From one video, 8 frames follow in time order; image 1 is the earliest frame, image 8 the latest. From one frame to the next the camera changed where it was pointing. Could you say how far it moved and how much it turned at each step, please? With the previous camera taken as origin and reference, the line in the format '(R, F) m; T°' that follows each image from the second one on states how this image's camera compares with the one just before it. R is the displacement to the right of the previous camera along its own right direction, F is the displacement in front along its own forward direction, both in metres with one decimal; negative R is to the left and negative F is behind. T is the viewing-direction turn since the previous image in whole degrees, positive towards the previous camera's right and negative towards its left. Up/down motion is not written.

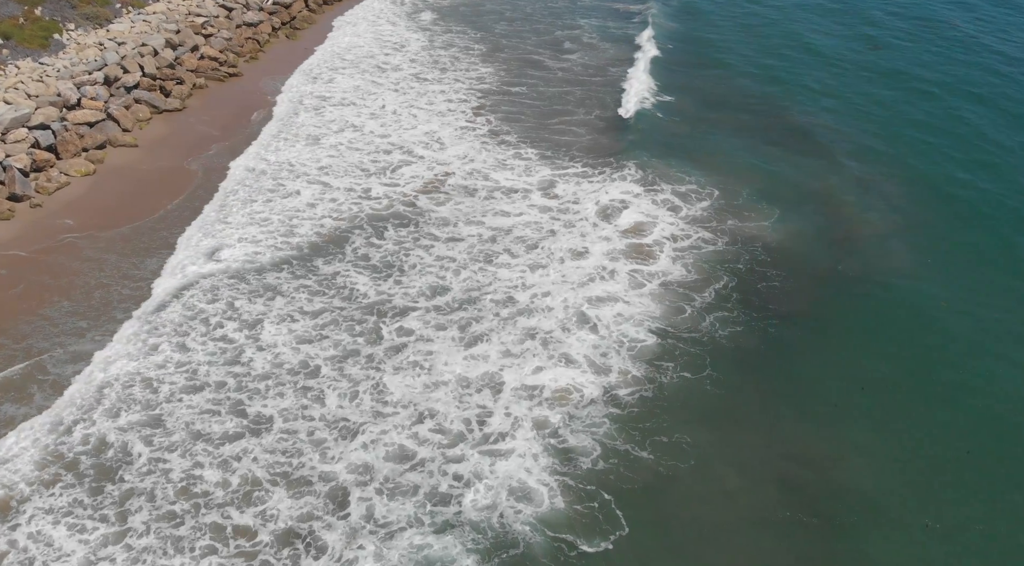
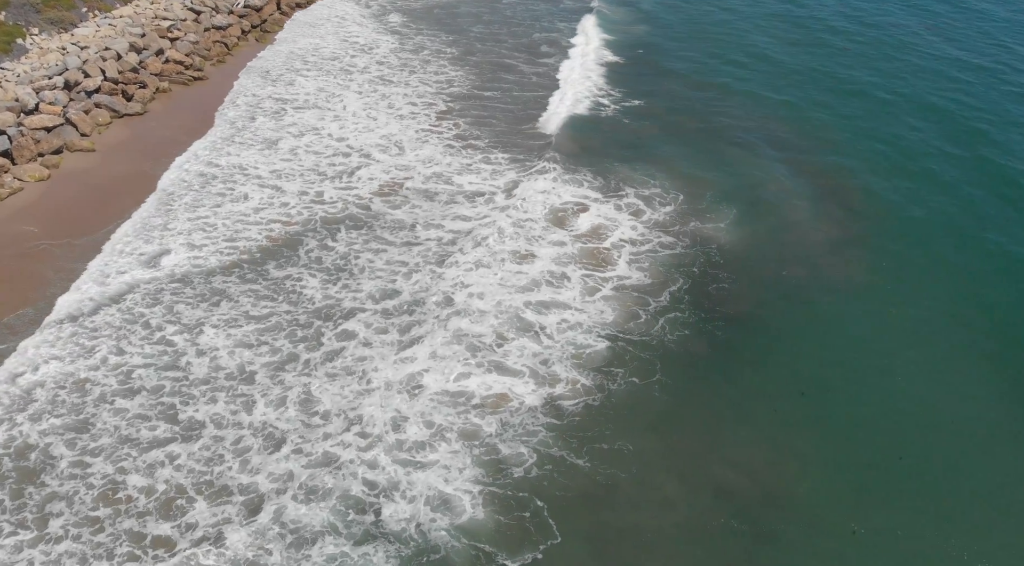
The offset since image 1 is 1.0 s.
(+3.3, +0.4) m; -1°
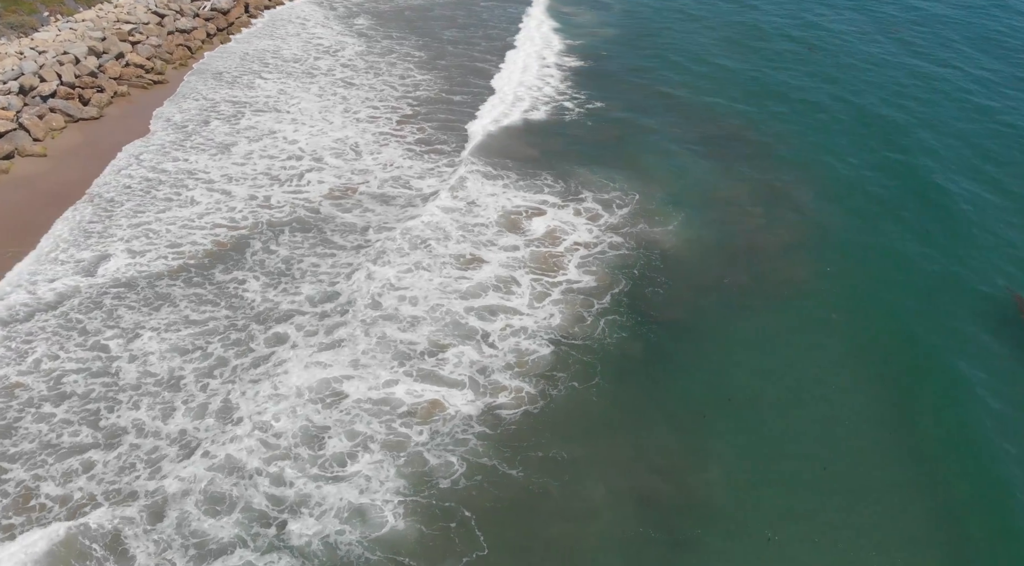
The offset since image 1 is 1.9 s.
(+3.3, +0.5) m; -1°
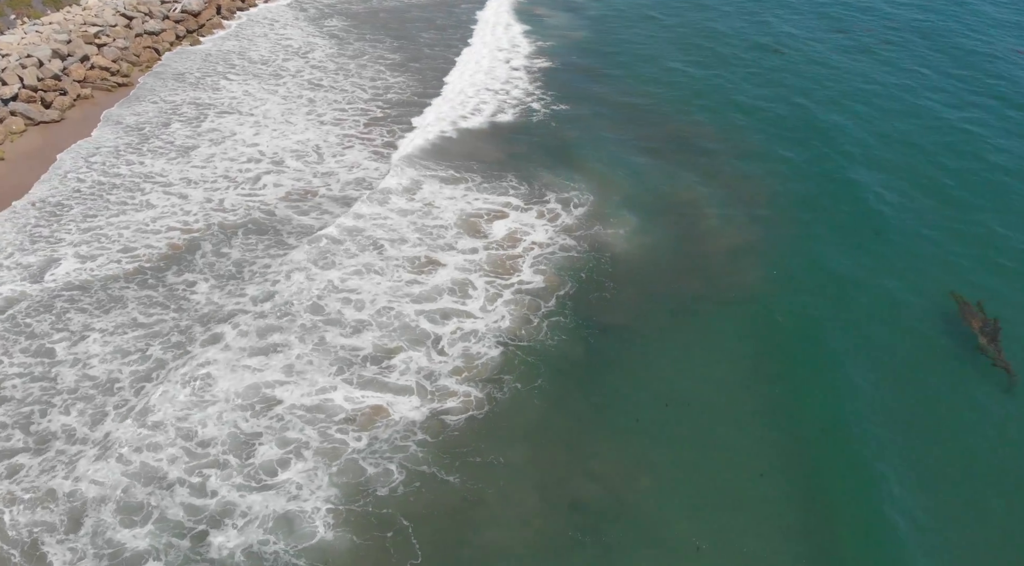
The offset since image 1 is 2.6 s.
(+2.7, +0.4) m; -1°
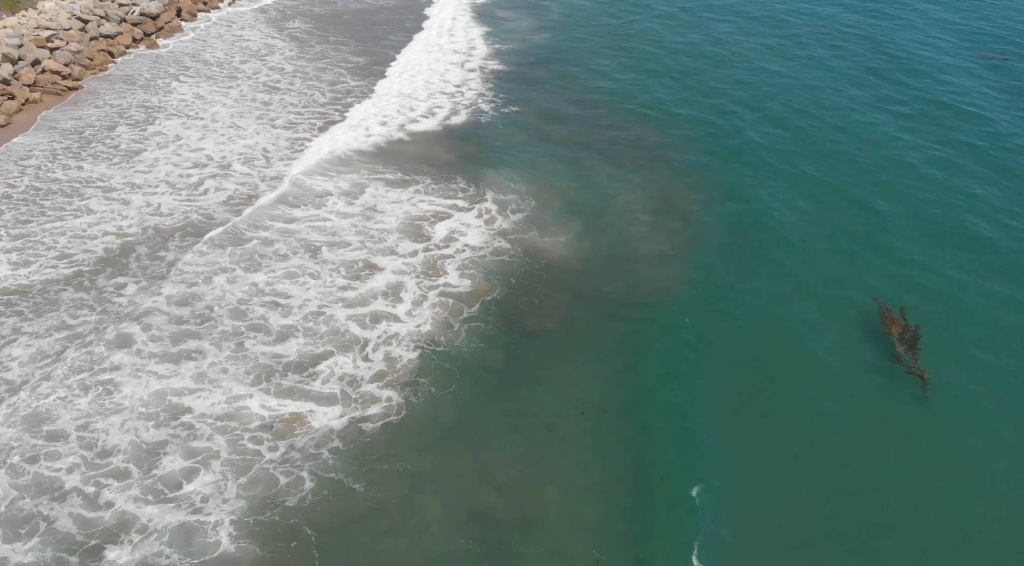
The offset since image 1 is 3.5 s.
(+3.5, +0.7) m; -1°
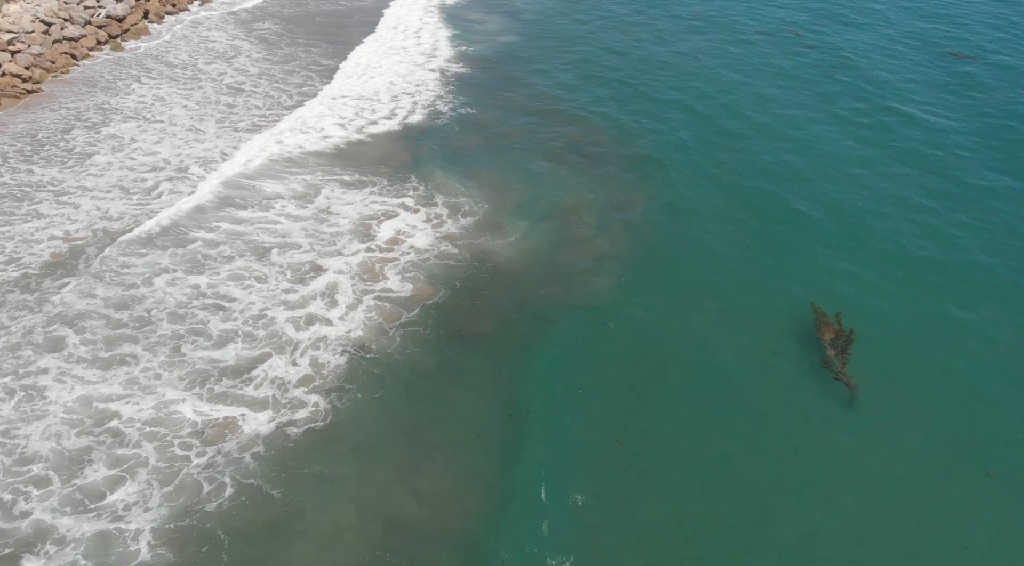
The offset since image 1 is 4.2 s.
(+2.5, +0.5) m; 0°
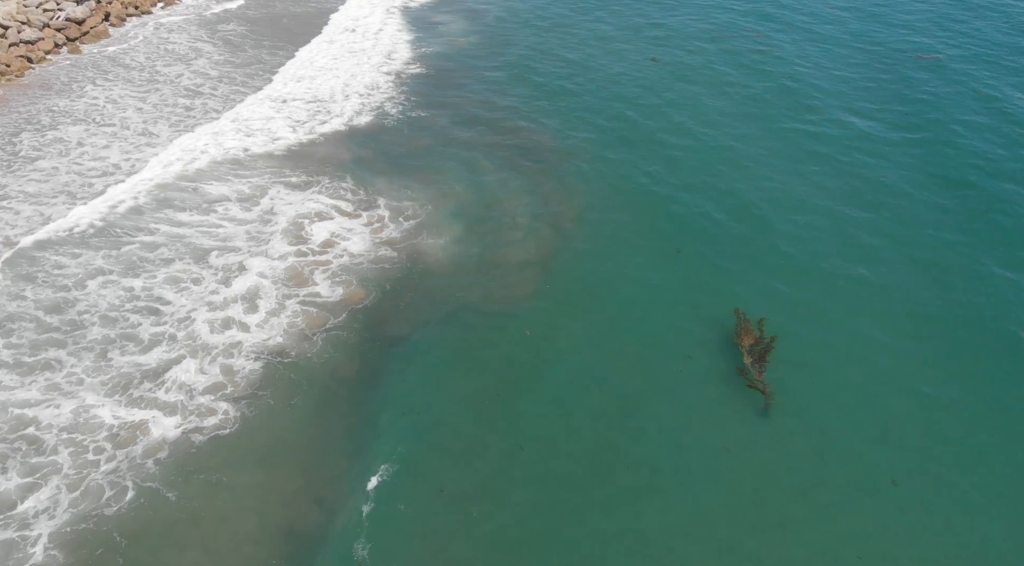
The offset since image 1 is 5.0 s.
(+2.8, +0.5) m; 0°
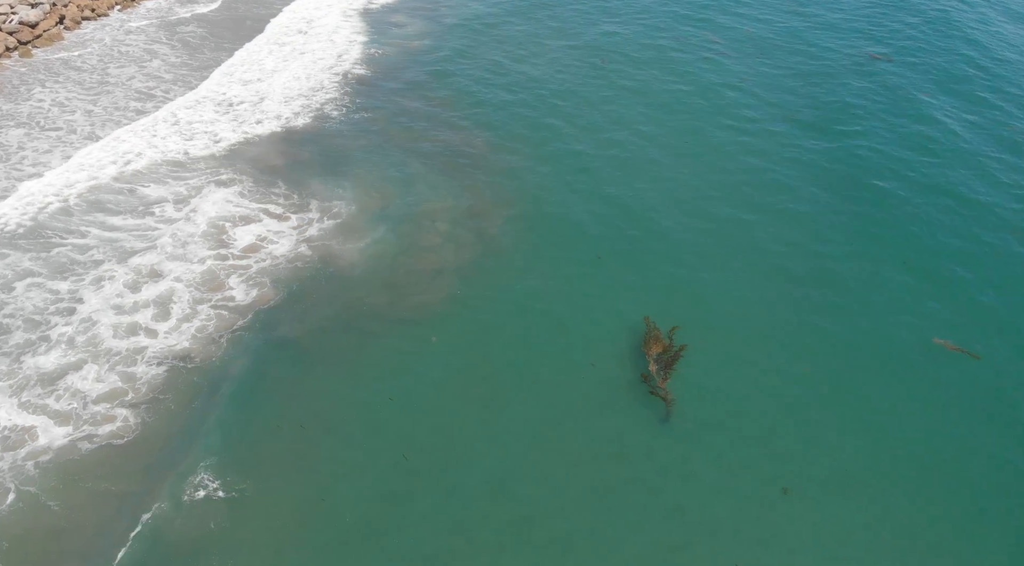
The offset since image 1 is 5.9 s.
(+3.1, +0.3) m; 0°
